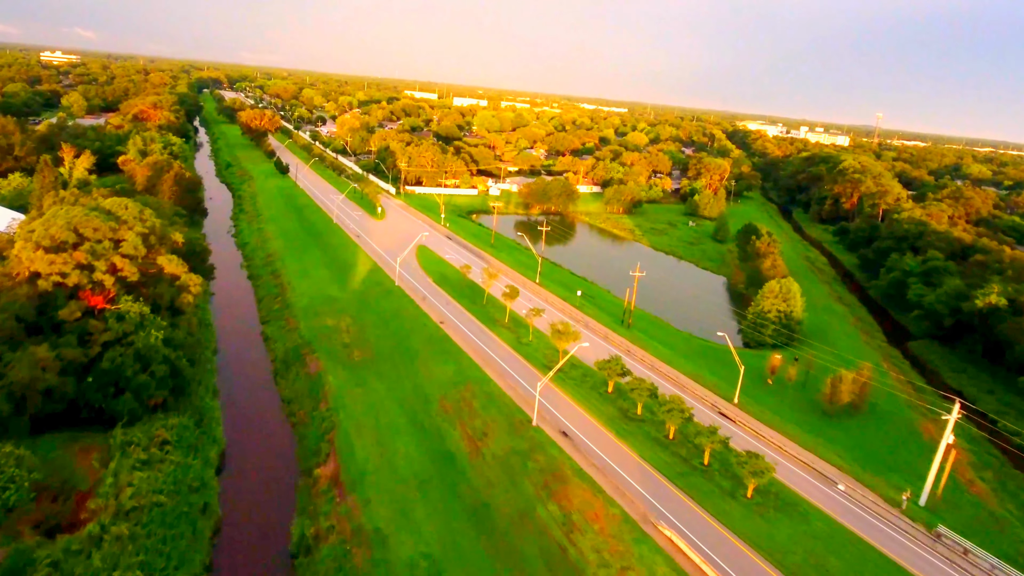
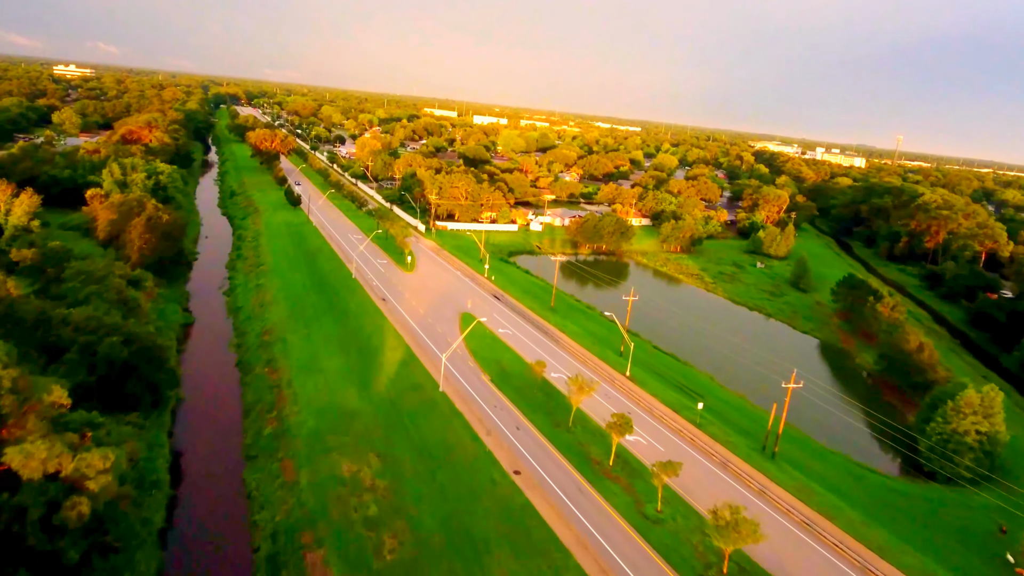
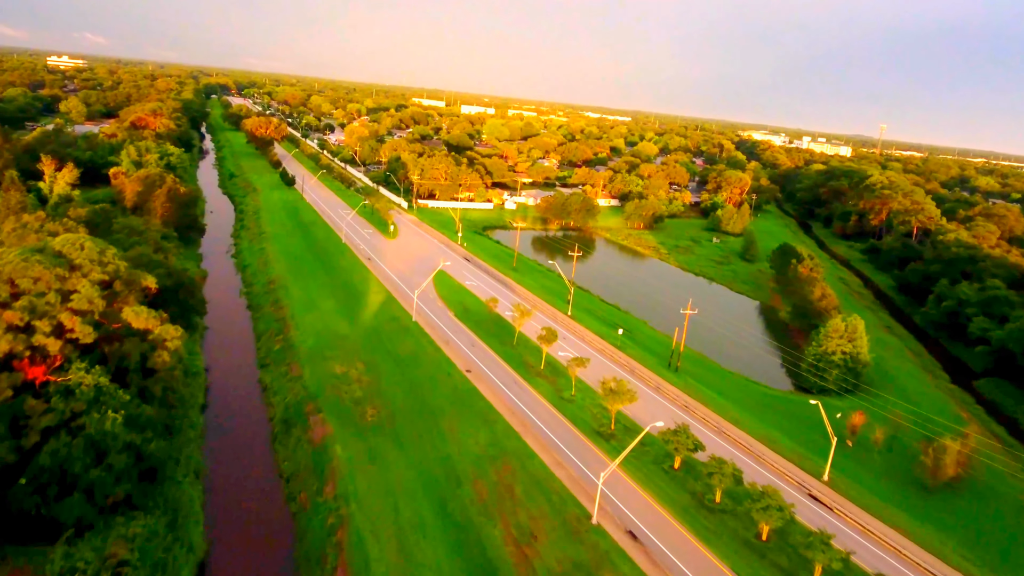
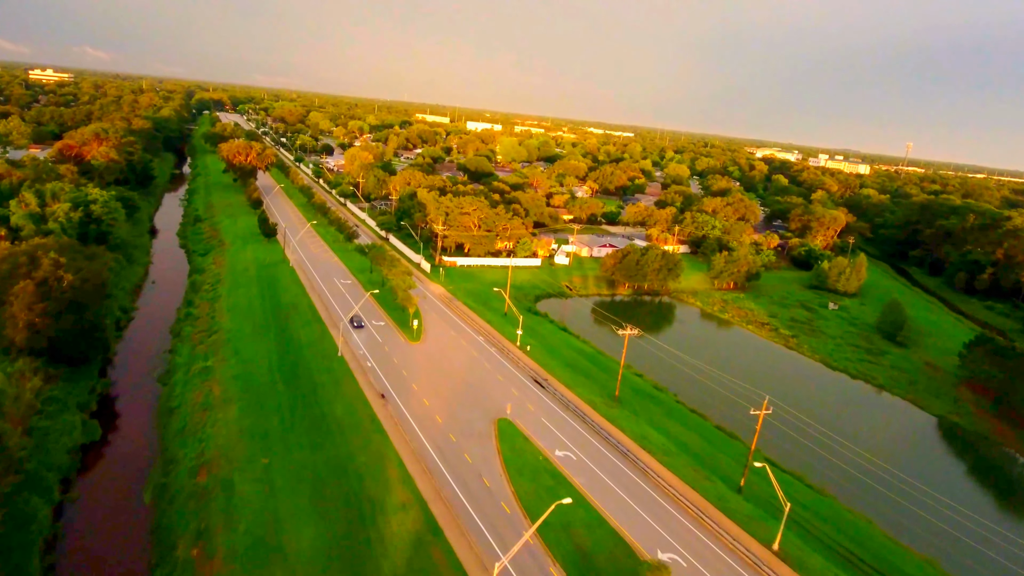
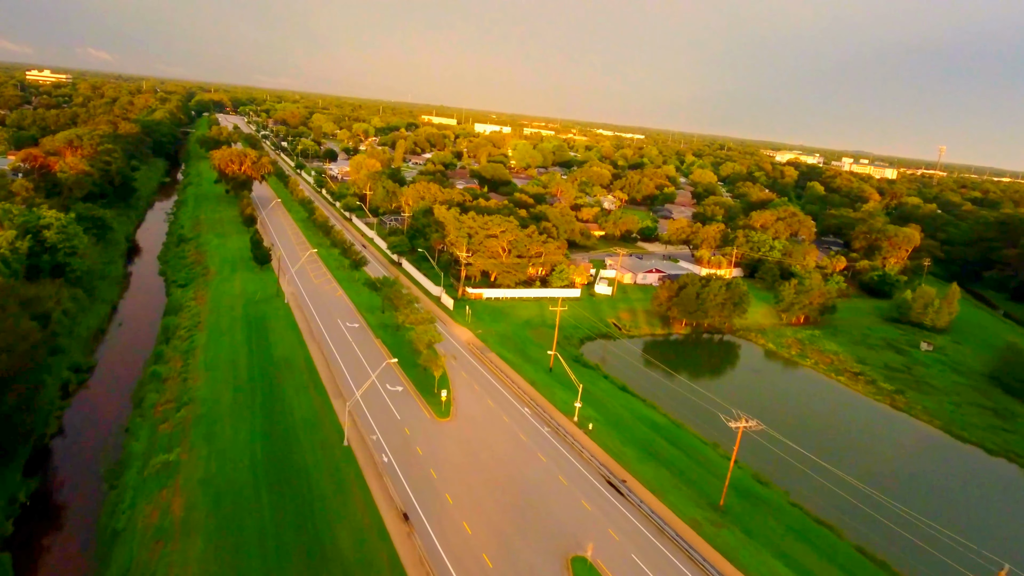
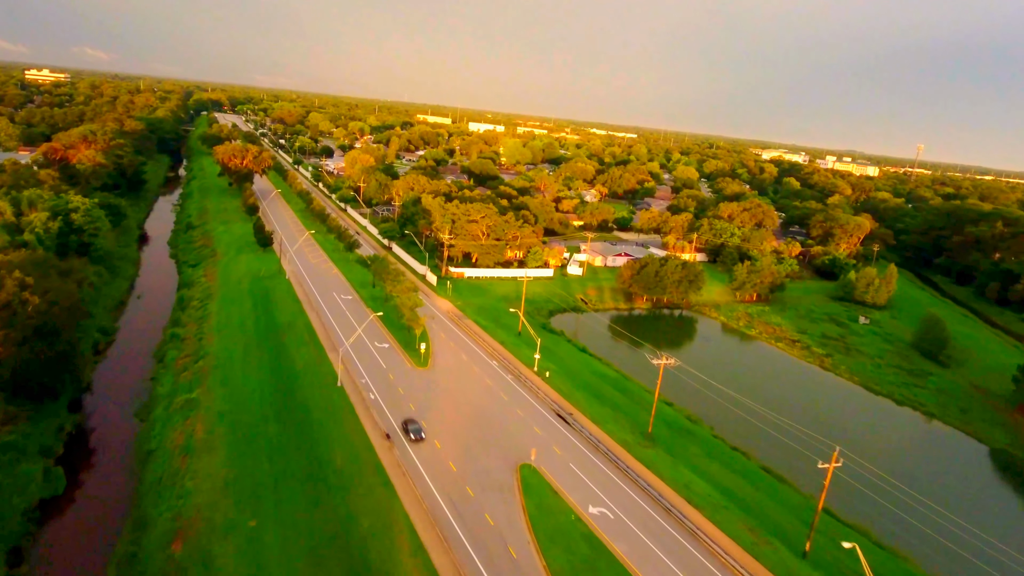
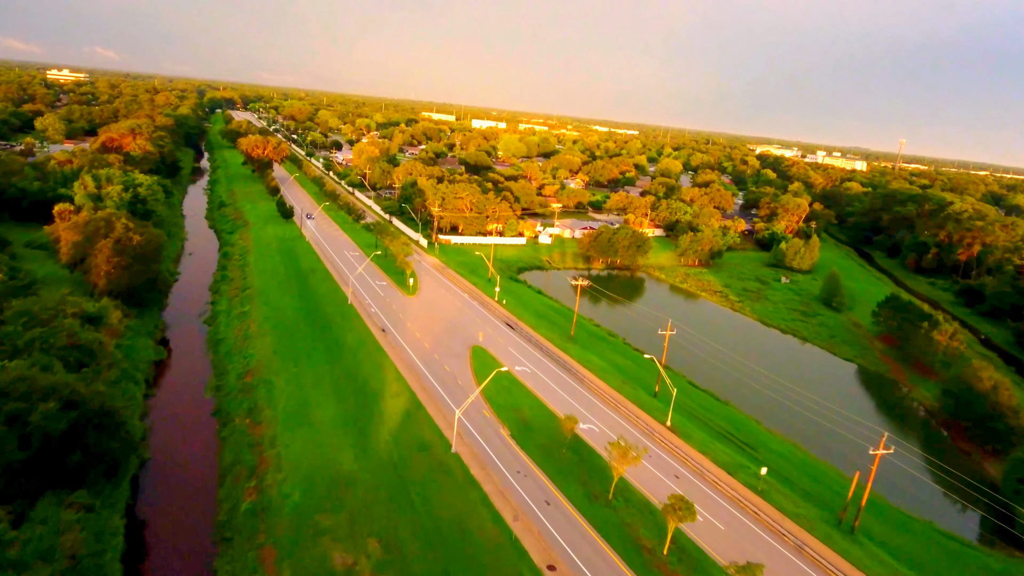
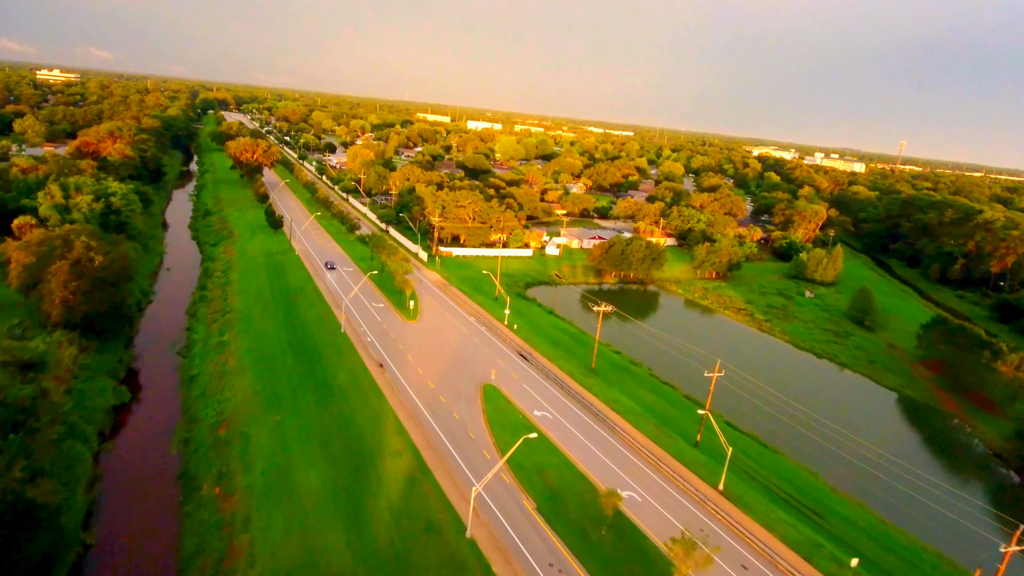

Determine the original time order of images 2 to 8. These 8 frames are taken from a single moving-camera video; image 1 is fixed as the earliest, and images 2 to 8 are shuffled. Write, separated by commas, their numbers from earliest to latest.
3, 2, 7, 8, 4, 6, 5
